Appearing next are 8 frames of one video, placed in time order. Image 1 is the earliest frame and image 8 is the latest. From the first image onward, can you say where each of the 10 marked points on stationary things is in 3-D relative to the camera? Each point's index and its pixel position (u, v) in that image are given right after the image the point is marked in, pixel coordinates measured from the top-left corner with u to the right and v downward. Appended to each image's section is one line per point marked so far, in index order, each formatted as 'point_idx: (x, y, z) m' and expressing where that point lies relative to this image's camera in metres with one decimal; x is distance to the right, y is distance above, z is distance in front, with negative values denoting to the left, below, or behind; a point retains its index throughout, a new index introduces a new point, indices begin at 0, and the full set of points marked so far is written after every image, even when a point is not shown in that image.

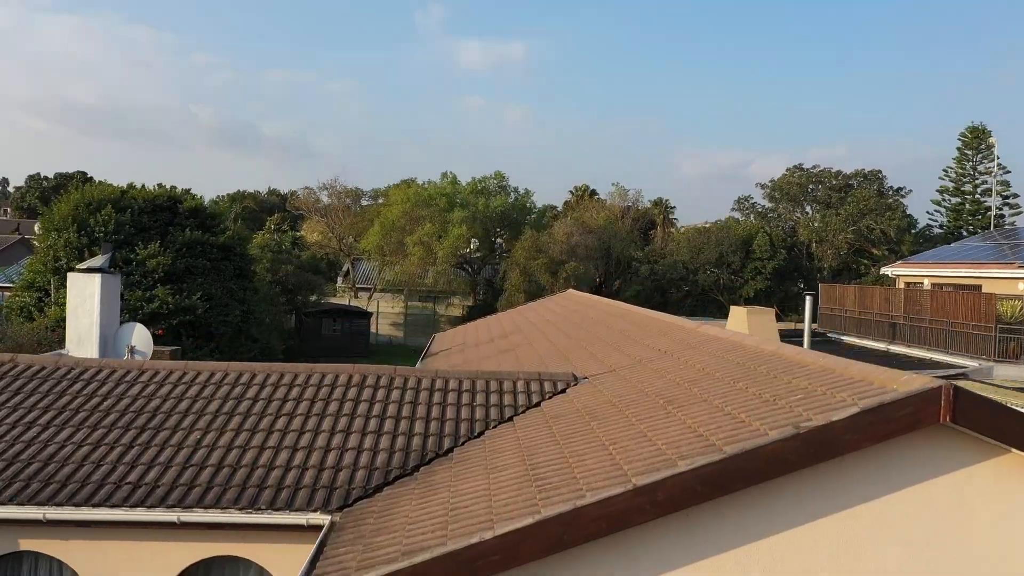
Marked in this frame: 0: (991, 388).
0: (+11.3, -2.3, +18.9) m
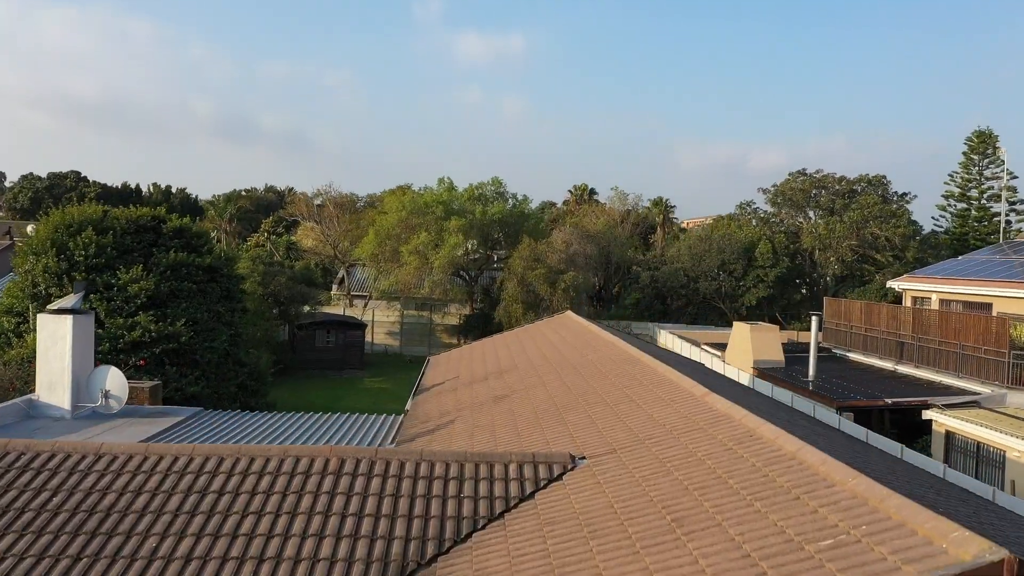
0: (+11.2, -2.9, +18.2) m
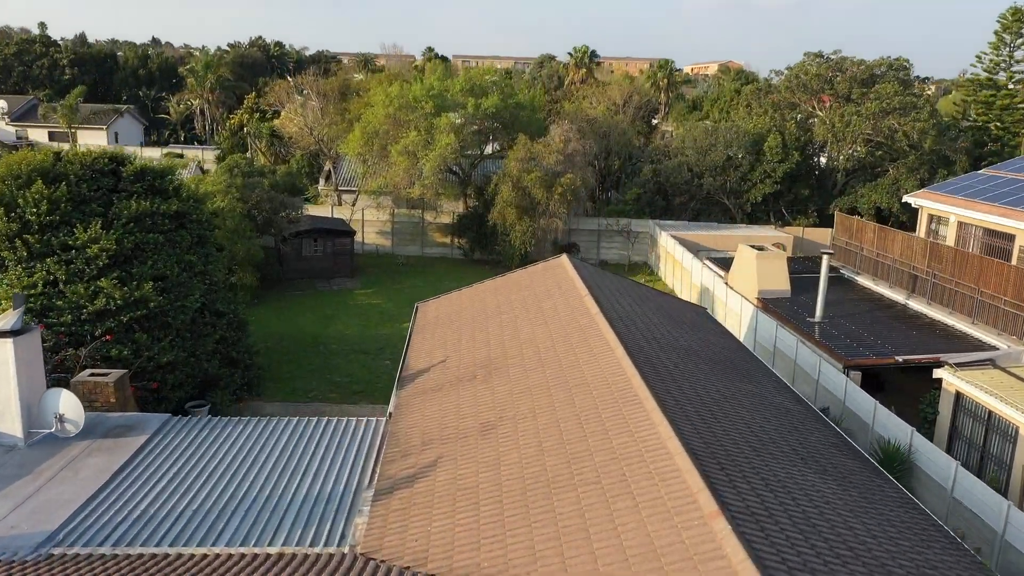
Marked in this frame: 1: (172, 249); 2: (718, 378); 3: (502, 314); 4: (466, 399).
0: (+11.0, -2.0, +17.3) m
1: (-8.1, +0.9, +19.2) m
2: (+3.5, -1.5, +13.7) m
3: (-0.2, -0.6, +17.0) m
4: (-0.7, -1.8, +12.9) m
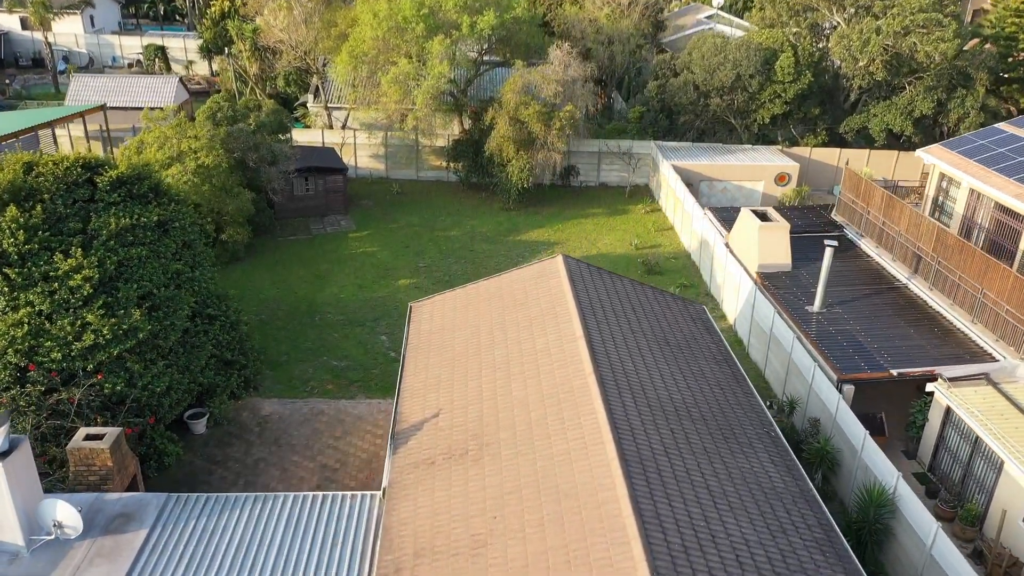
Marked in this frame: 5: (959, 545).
0: (+10.9, -2.6, +17.4) m
1: (-8.2, +0.6, +18.7) m
2: (+3.4, -2.9, +13.7) m
3: (-0.4, -1.3, +16.8) m
4: (-0.9, -3.3, +13.1) m
5: (+9.5, -5.5, +17.1) m
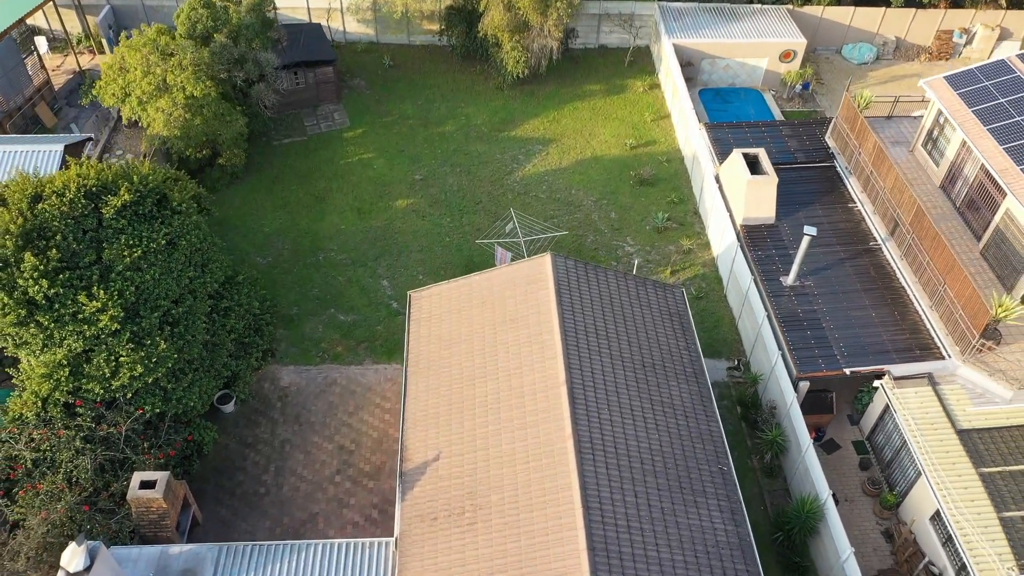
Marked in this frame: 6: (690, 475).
0: (+10.6, -3.2, +19.8) m
1: (-8.4, +0.3, +19.9) m
2: (+3.1, -4.7, +16.5) m
3: (-0.6, -2.2, +18.8) m
4: (-1.1, -5.3, +16.0) m
5: (+9.3, -6.0, +20.6) m
6: (+3.9, -4.1, +17.6) m
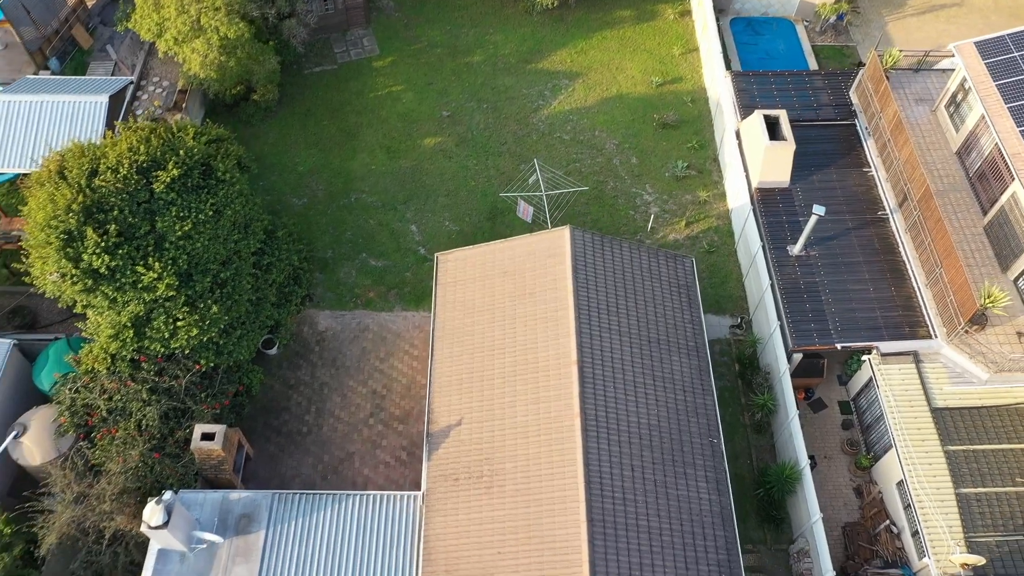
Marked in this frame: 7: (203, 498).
0: (+11.1, -2.9, +21.7) m
1: (-7.9, +1.3, +21.6) m
2: (+3.4, -4.7, +18.9) m
3: (-0.2, -1.7, +20.8) m
4: (-0.9, -5.2, +18.7) m
5: (+9.7, -5.4, +23.0) m
6: (+4.2, -3.9, +19.8) m
7: (-7.4, -5.1, +19.4) m
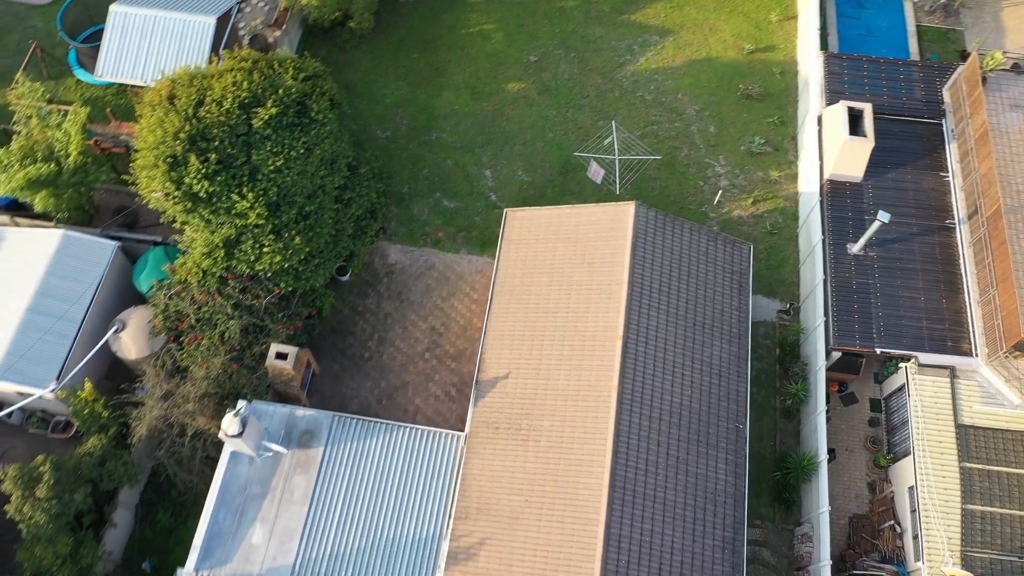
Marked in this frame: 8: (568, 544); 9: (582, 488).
0: (+12.3, -3.4, +22.5) m
1: (-5.9, +3.2, +23.2) m
2: (+4.2, -4.5, +20.5) m
3: (+1.3, -0.8, +22.3) m
4: (0.0, -4.5, +20.7) m
5: (+10.7, -5.6, +24.2) m
6: (+5.2, -3.7, +21.3) m
7: (-6.5, -3.3, +21.8) m
8: (+1.4, -6.1, +19.2) m
9: (+1.8, -4.9, +19.7) m
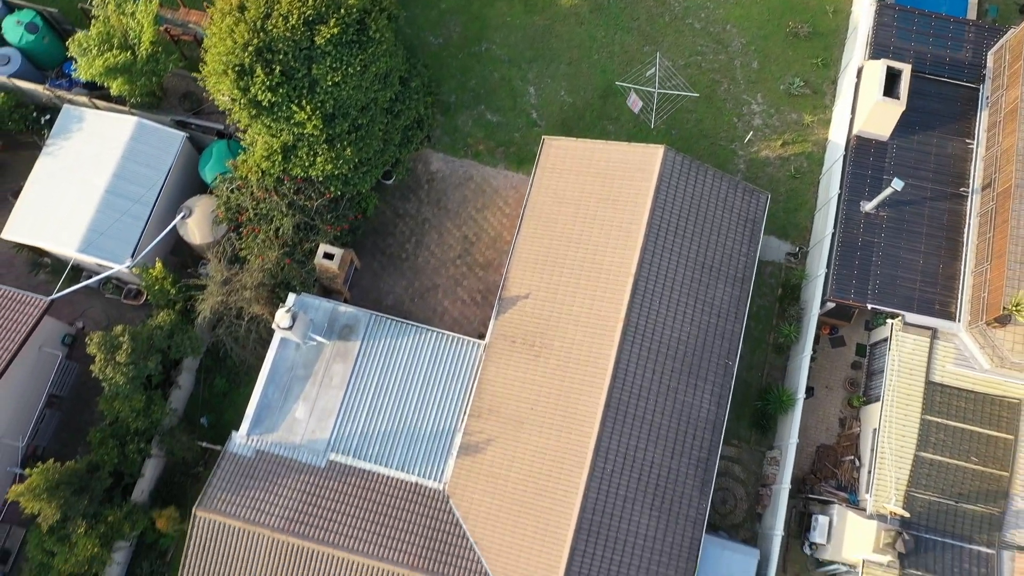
0: (+12.7, -2.4, +24.8) m
1: (-4.7, +6.1, +24.9) m
2: (+4.5, -3.0, +23.3) m
3: (+2.0, +1.2, +24.4) m
4: (+0.3, -2.5, +23.6) m
5: (+11.0, -4.1, +27.0) m
6: (+5.6, -2.3, +23.9) m
7: (-5.9, -0.5, +24.7) m
8: (+1.5, -4.5, +22.3) m
9: (+2.0, -3.3, +22.7) m
